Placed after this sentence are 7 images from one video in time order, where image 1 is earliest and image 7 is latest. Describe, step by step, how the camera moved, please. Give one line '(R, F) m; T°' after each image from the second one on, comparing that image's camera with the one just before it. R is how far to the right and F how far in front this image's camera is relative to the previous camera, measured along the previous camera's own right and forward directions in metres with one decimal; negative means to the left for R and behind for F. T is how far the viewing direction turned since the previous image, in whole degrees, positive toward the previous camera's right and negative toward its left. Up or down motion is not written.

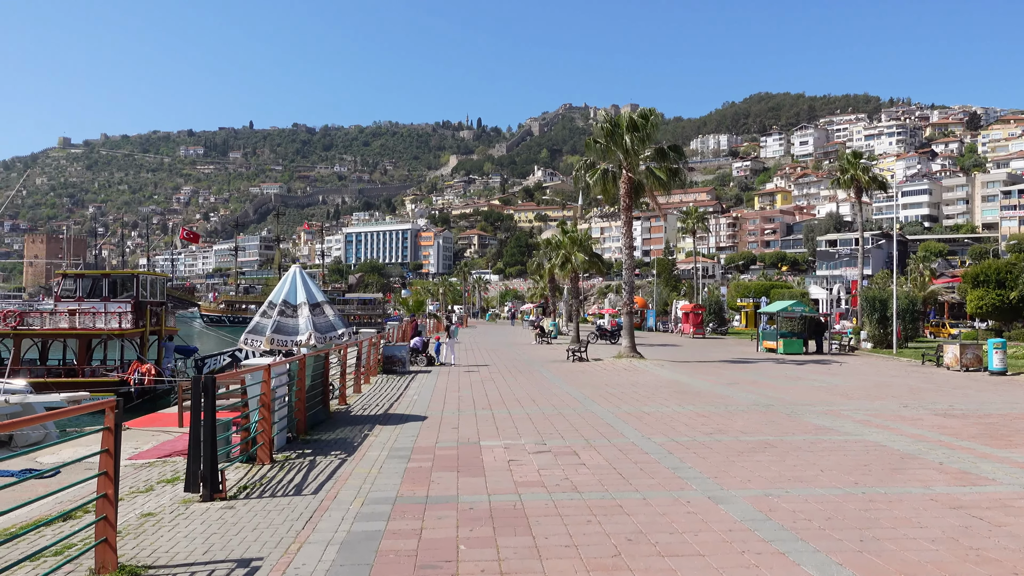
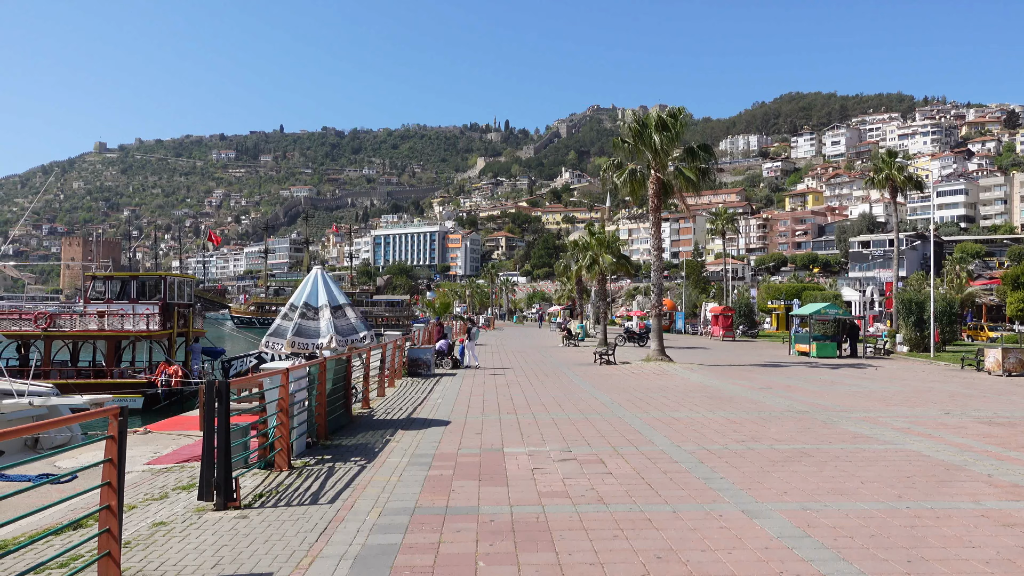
(0.0, +0.3) m; -2°
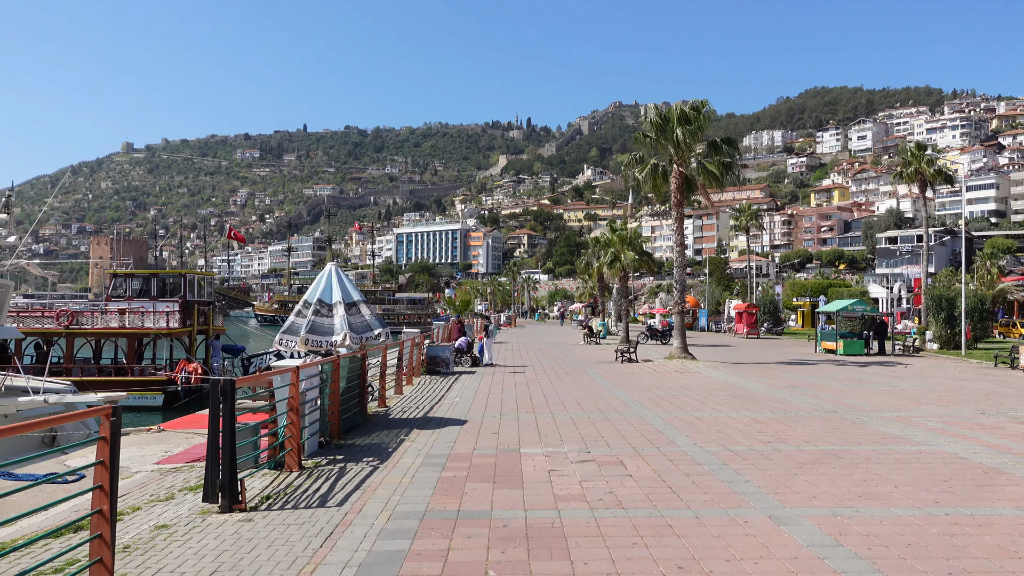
(+0.1, +0.3) m; -2°
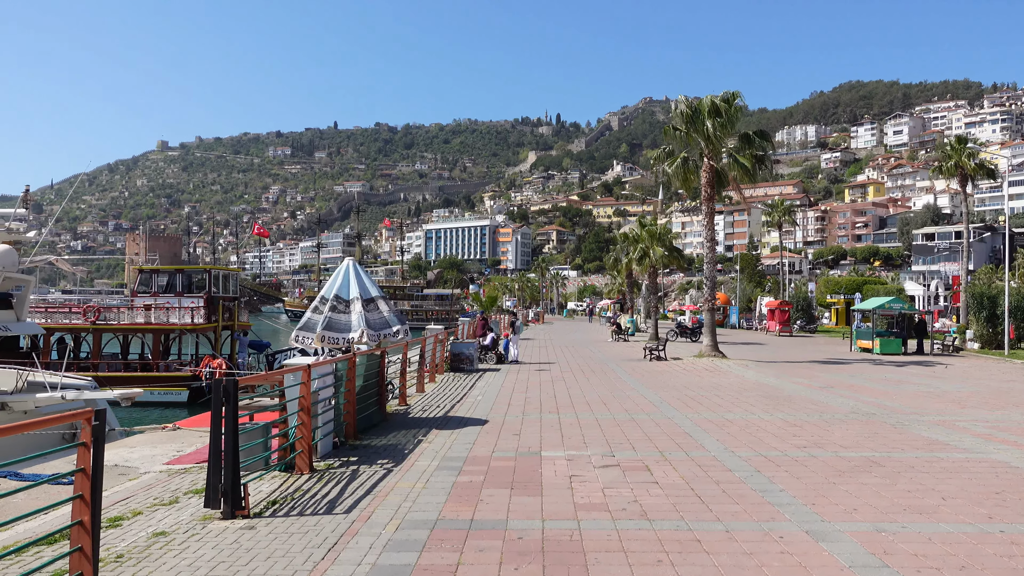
(+0.1, +0.4) m; -2°
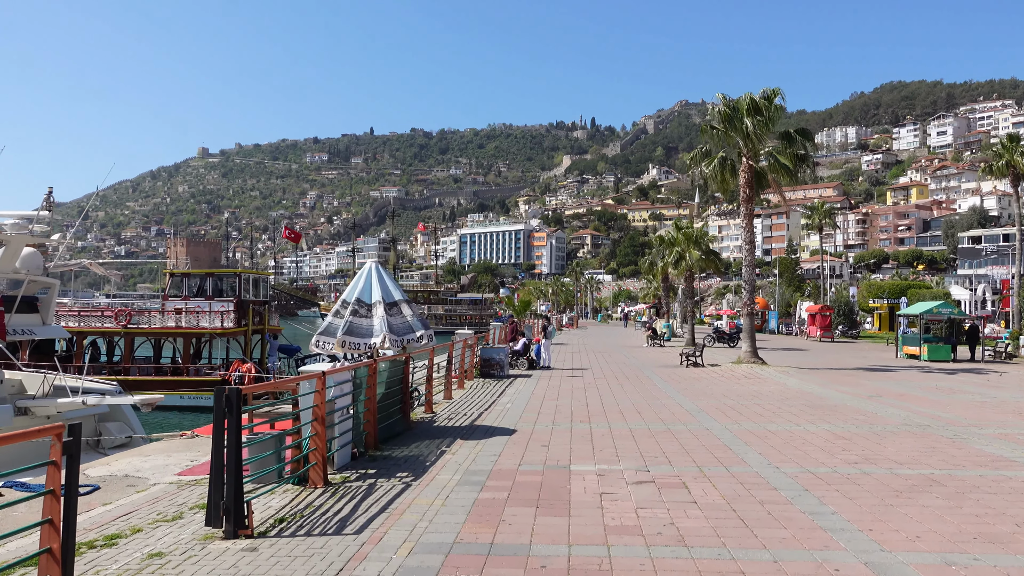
(+0.1, +0.5) m; -3°
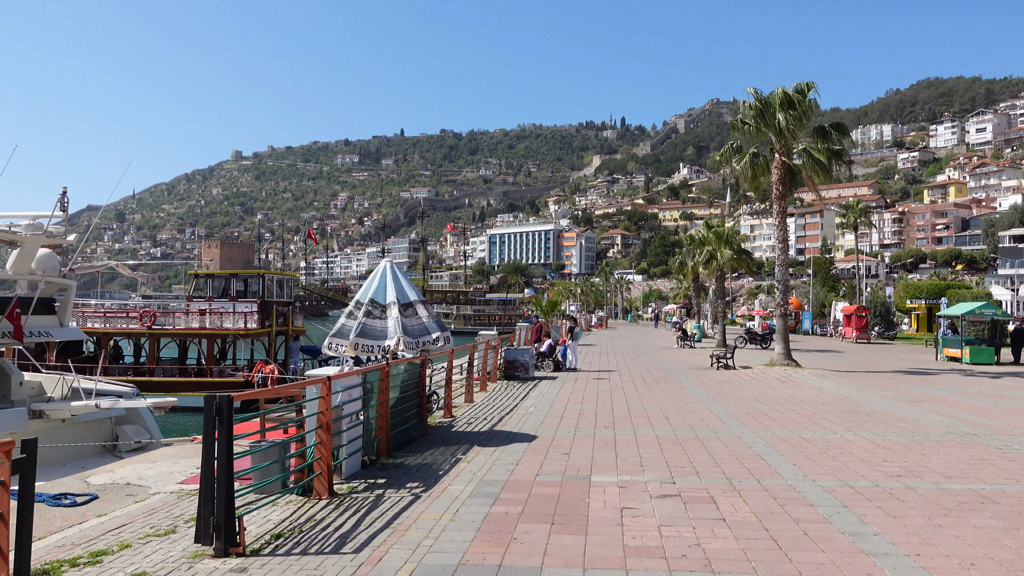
(+0.1, +0.4) m; -2°
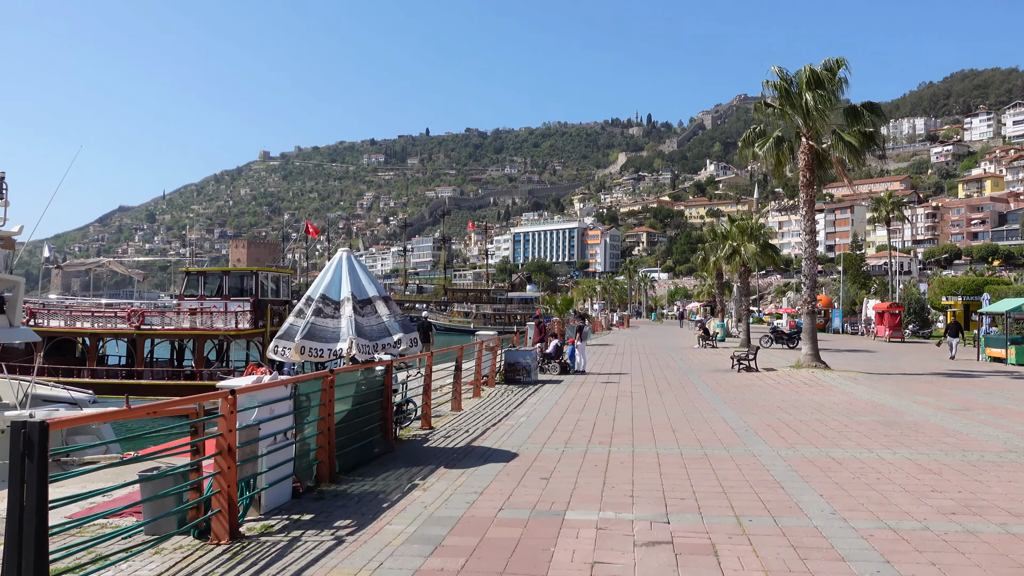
(+0.6, +1.5) m; -2°
